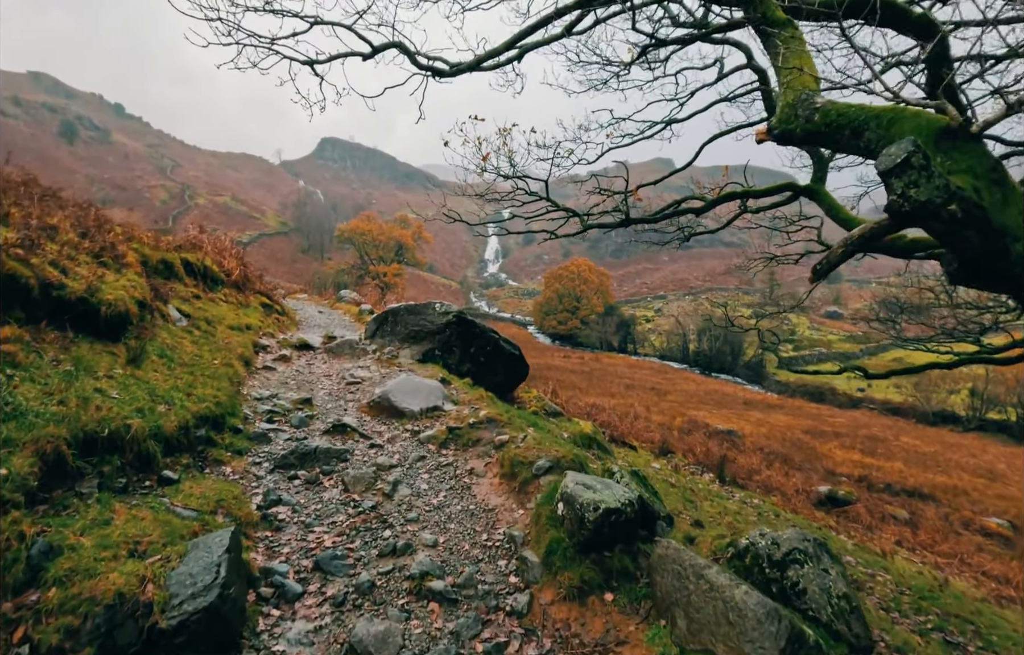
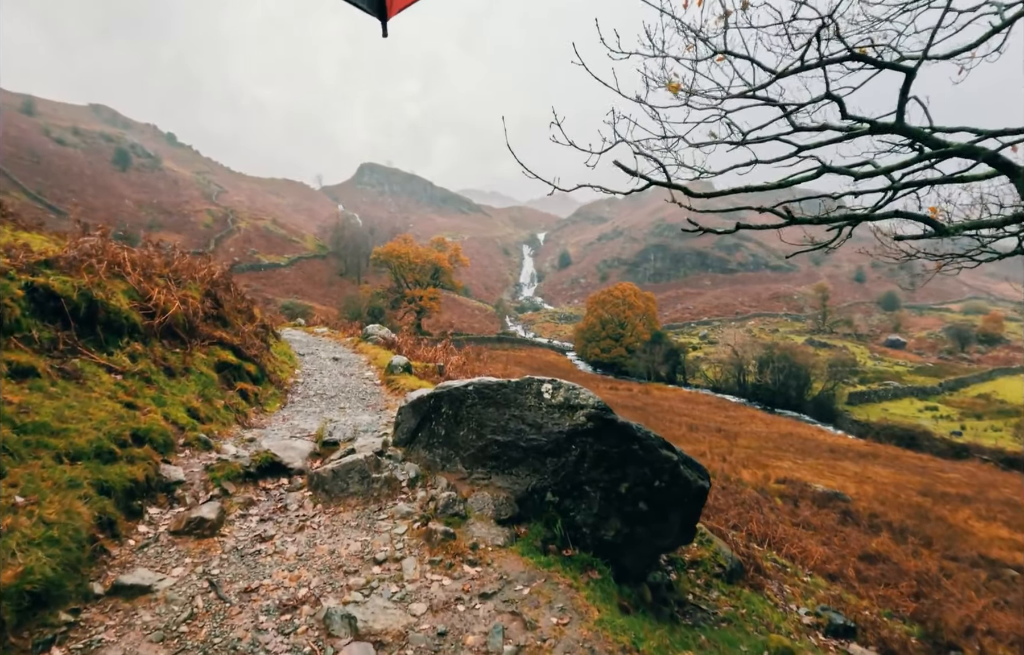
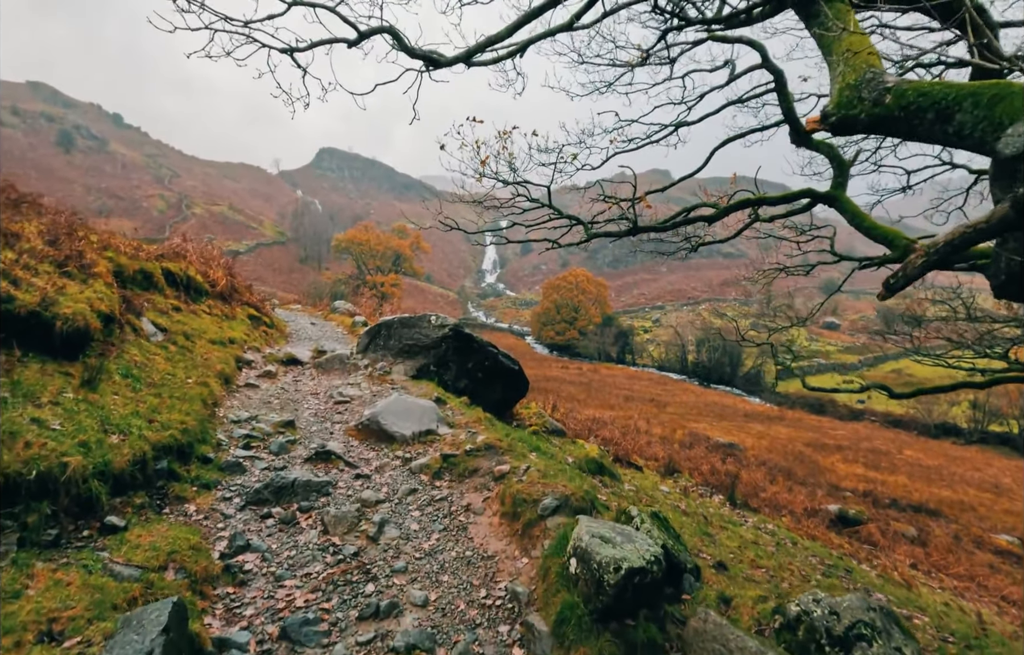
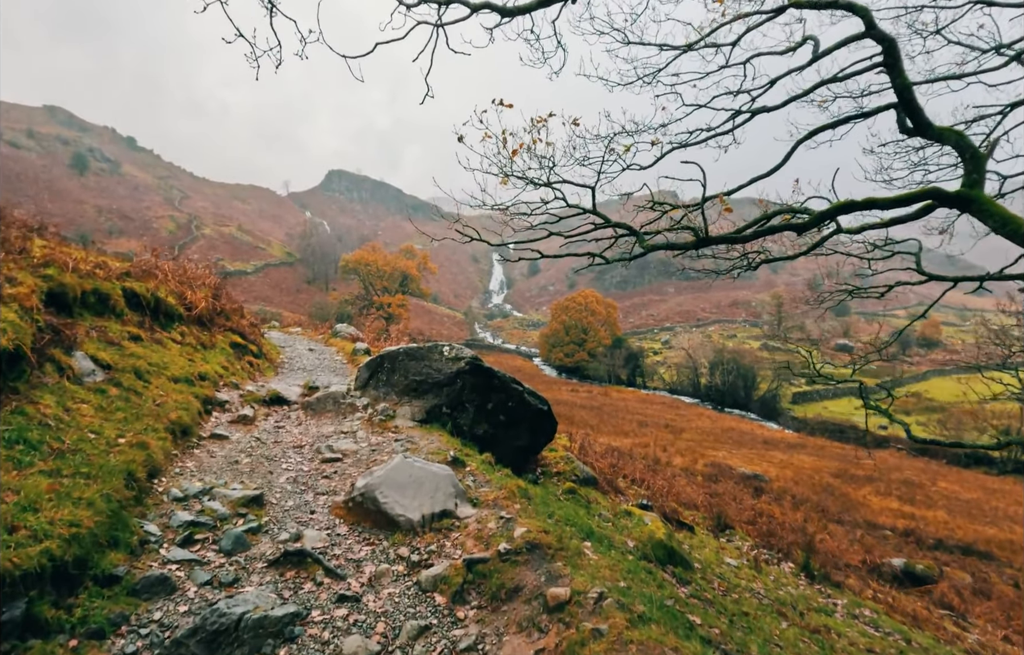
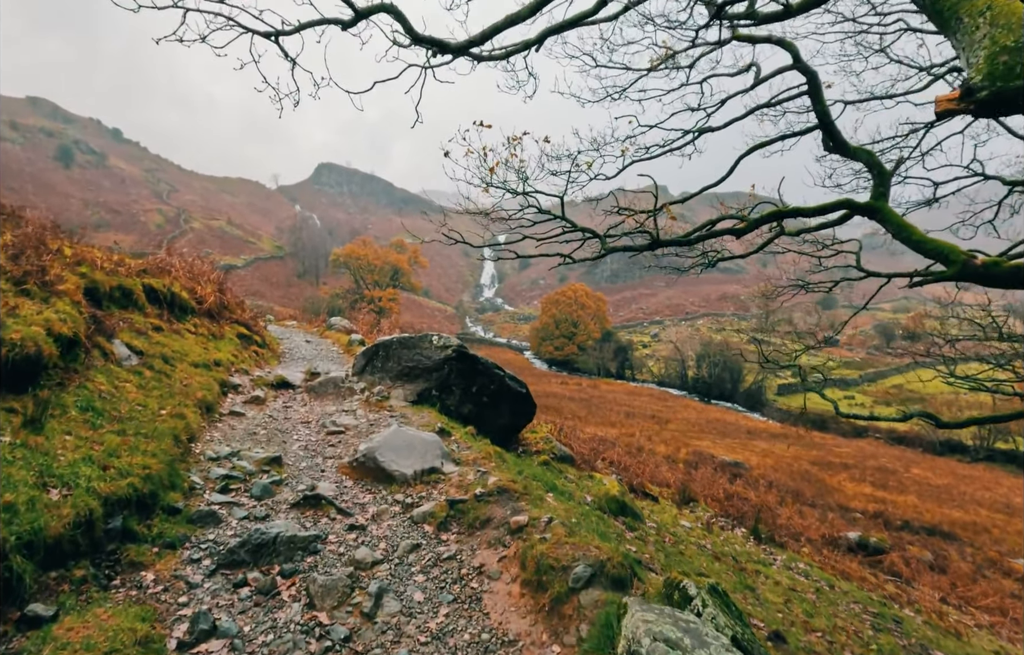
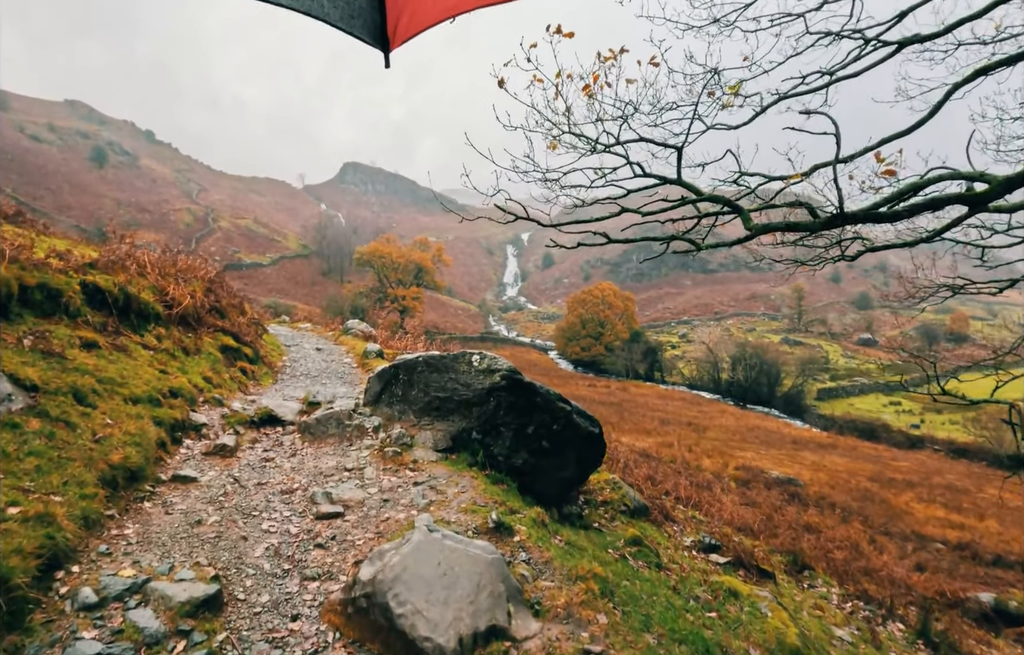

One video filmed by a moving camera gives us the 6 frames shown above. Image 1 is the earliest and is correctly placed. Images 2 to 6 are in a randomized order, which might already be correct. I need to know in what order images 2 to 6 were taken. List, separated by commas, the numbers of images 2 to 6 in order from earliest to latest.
3, 5, 4, 6, 2
